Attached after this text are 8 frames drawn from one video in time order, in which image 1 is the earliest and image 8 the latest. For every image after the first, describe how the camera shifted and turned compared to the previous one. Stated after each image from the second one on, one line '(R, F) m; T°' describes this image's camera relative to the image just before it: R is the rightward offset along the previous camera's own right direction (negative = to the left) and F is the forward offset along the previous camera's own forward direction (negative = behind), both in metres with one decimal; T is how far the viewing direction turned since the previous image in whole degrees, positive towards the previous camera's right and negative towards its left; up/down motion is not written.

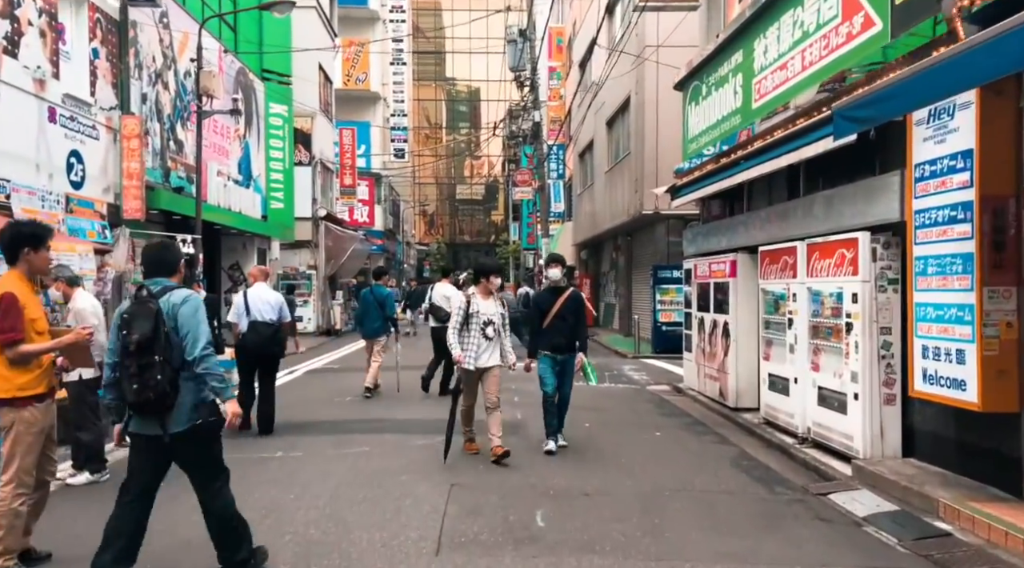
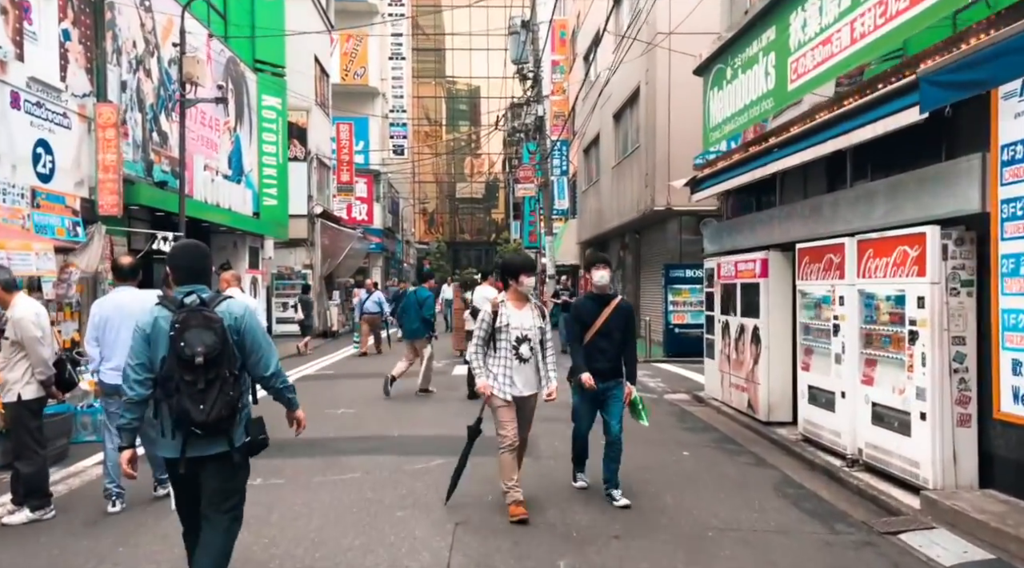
(-0.1, +1.0) m; 0°
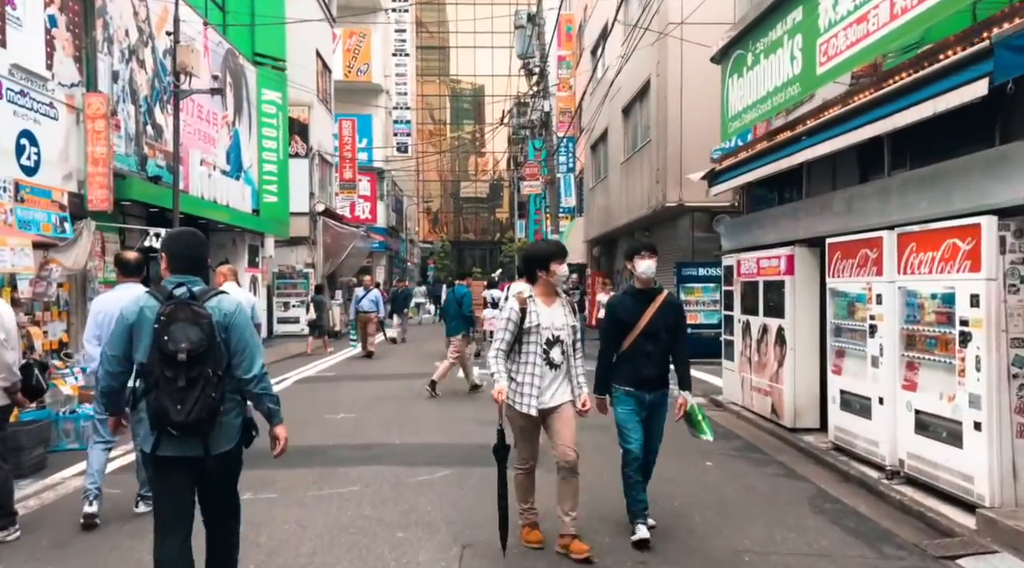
(-0.1, +0.6) m; 0°
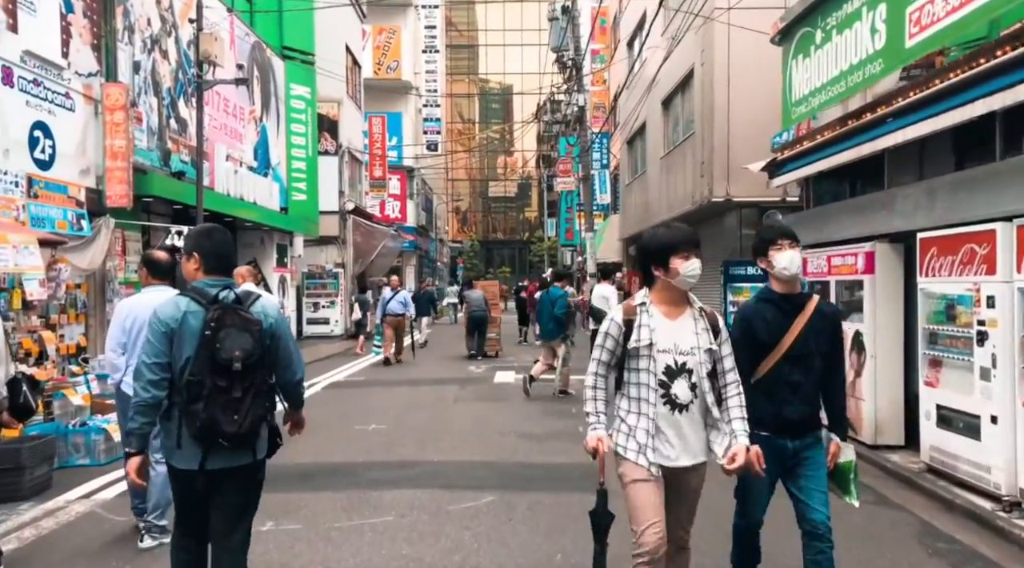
(-0.2, +0.8) m; -2°
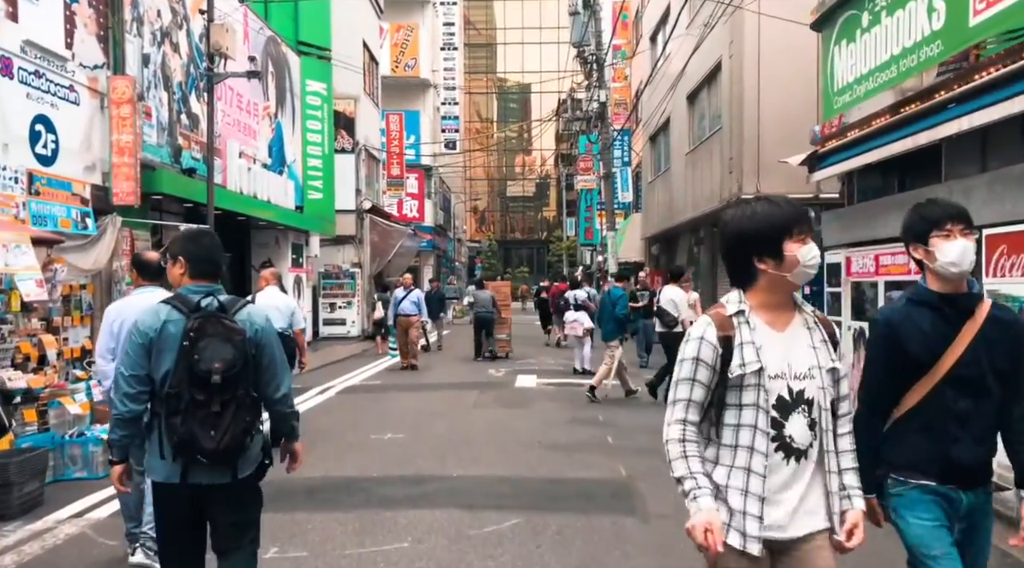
(-0.1, +0.6) m; -1°
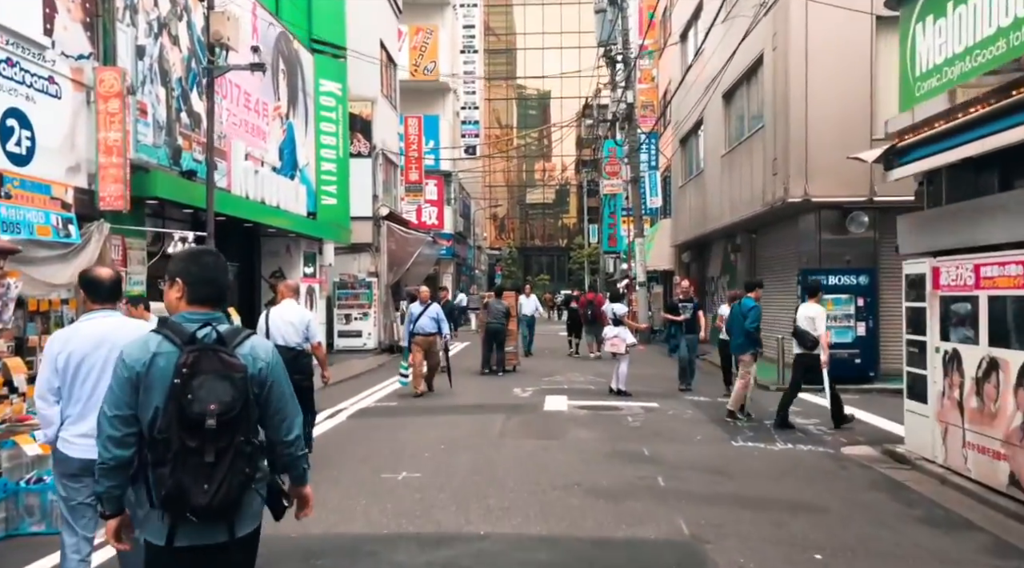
(-0.1, +1.2) m; -1°
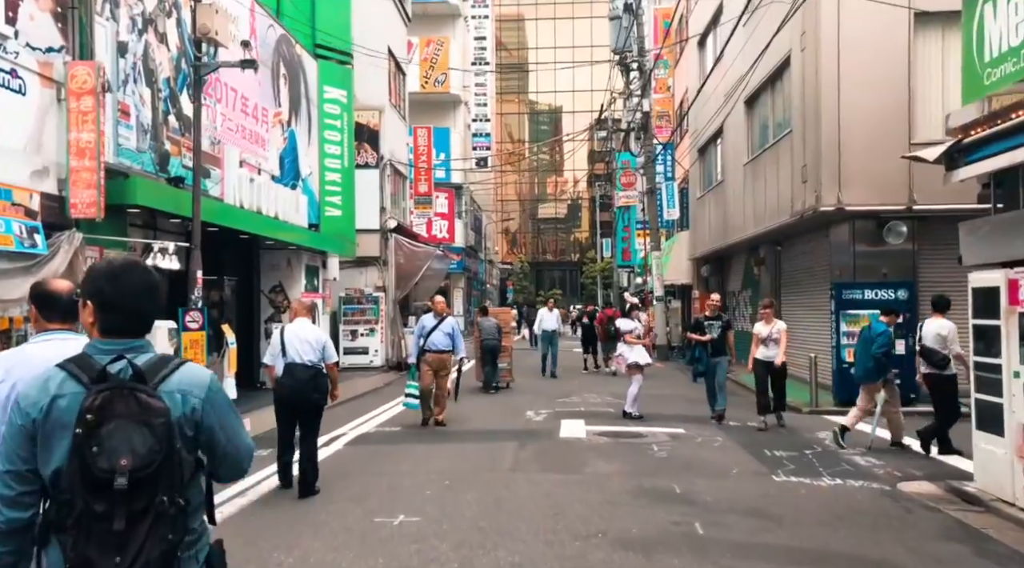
(0.0, +1.0) m; -1°
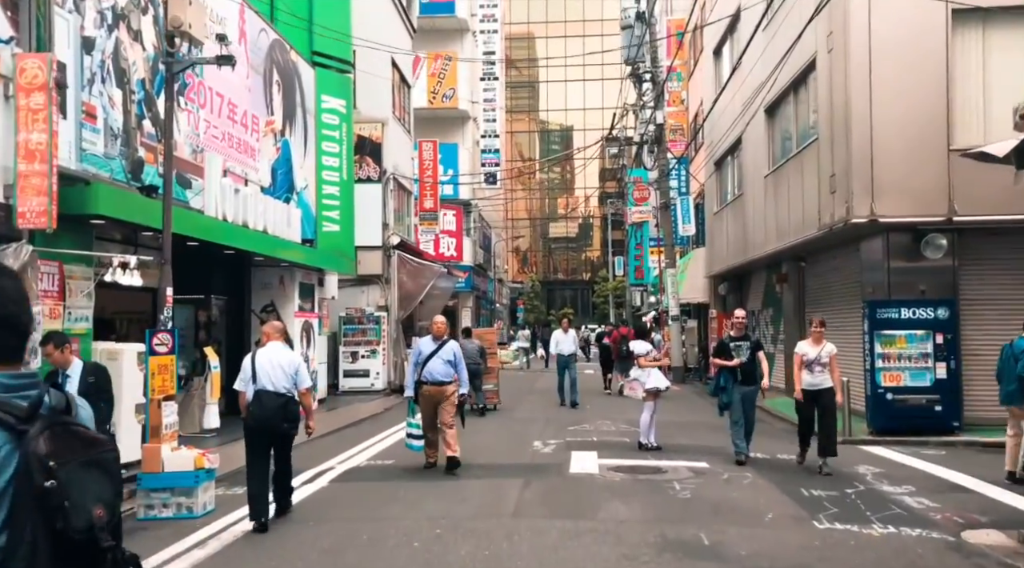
(+0.1, +1.1) m; -1°
